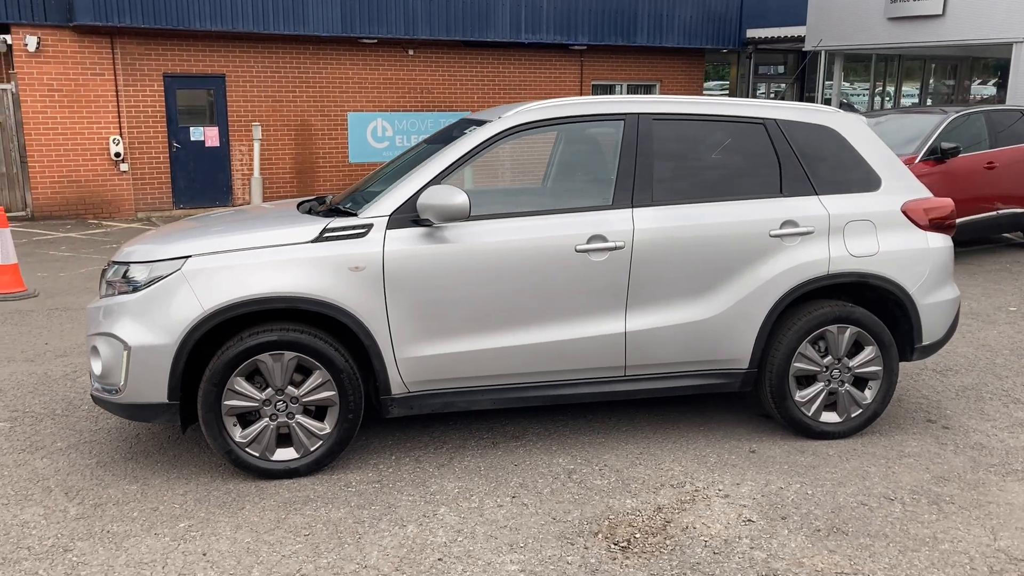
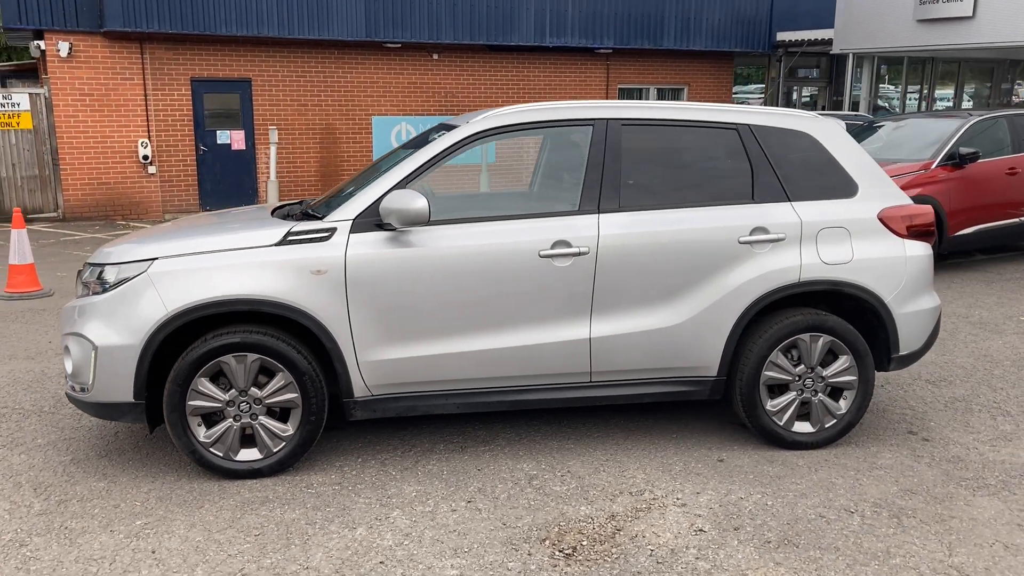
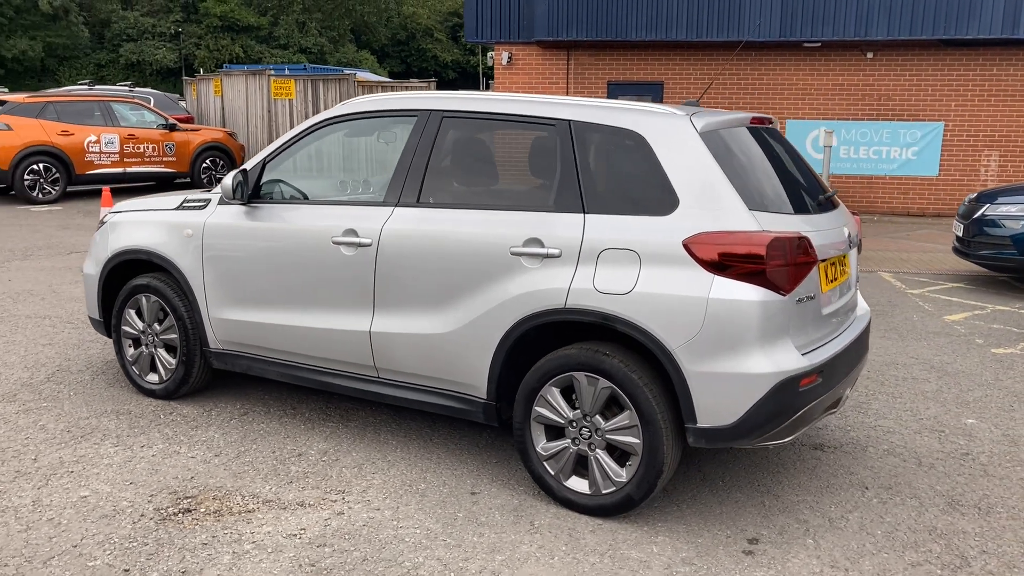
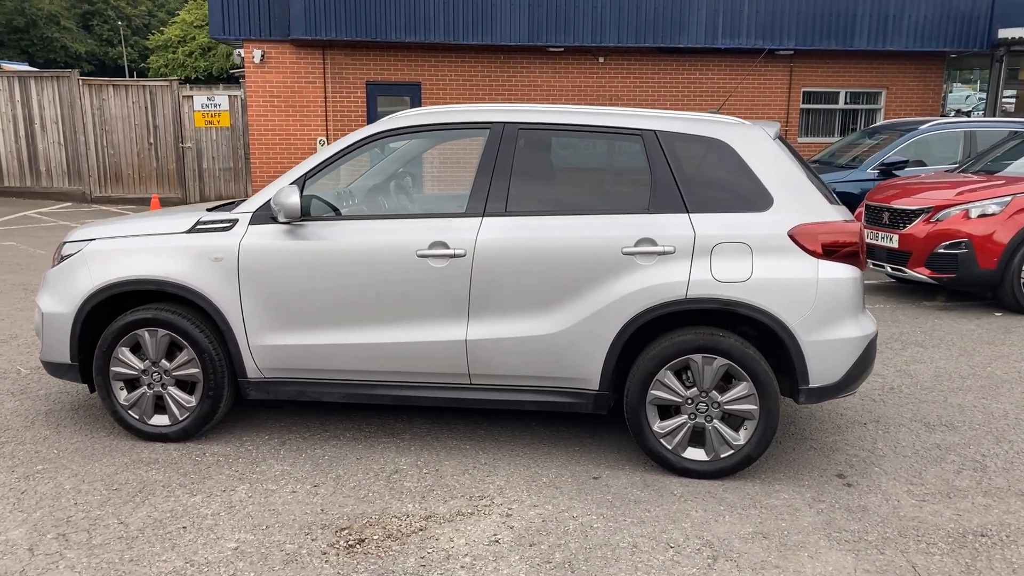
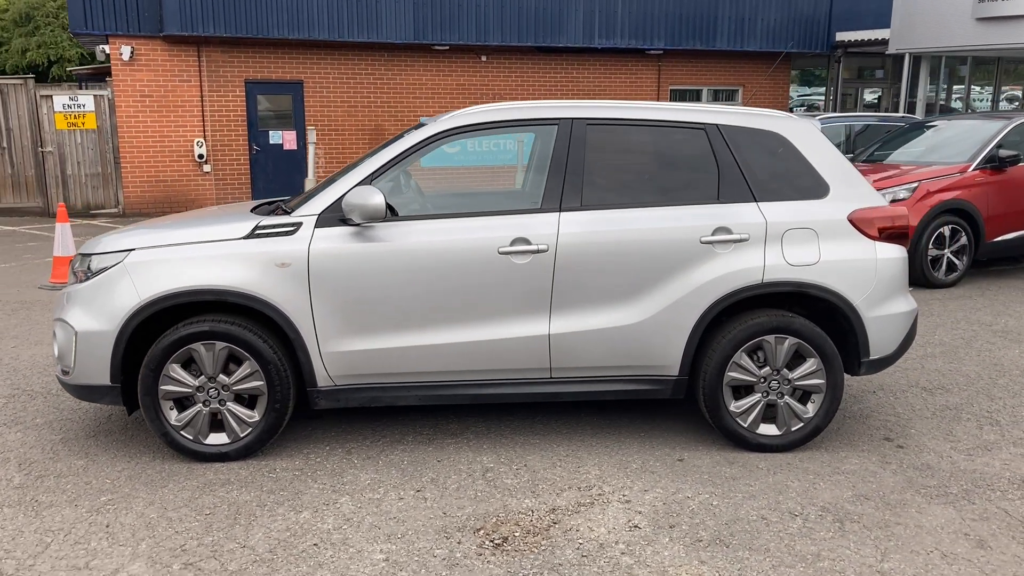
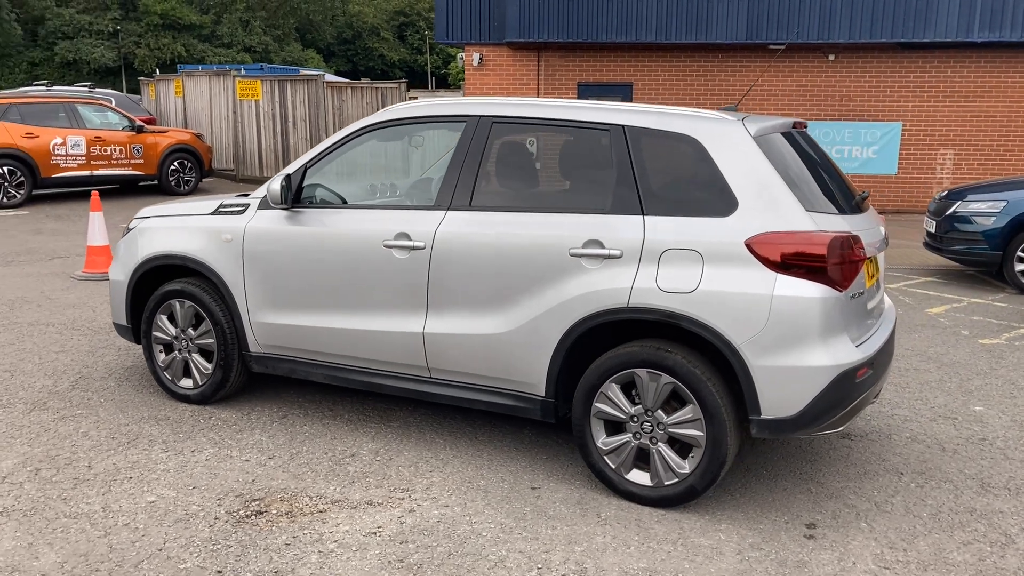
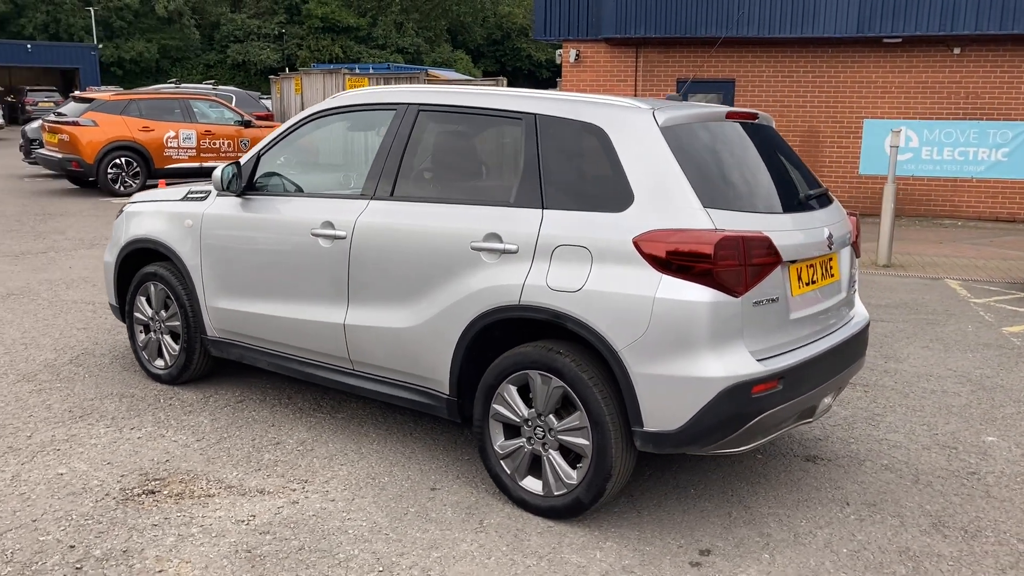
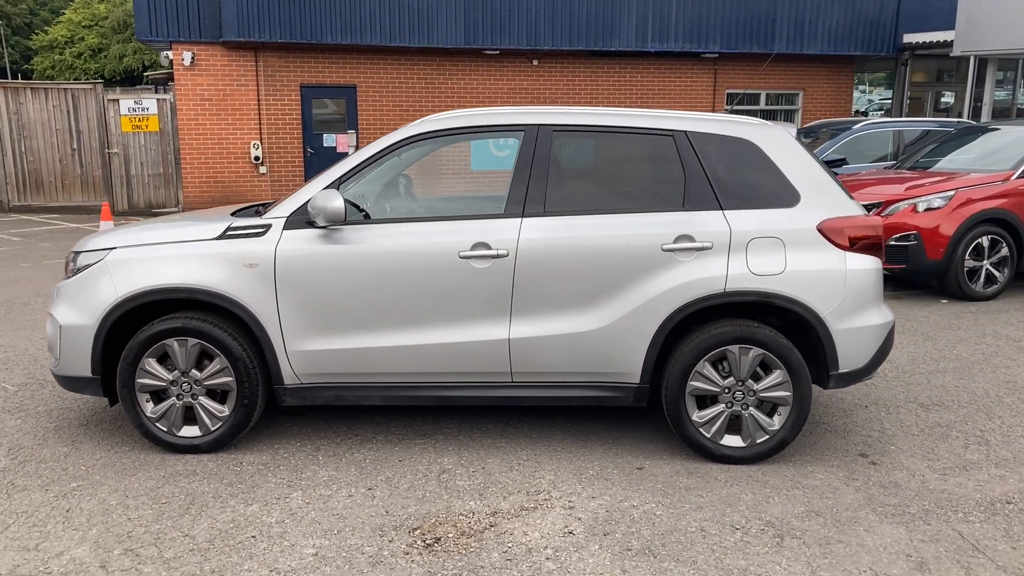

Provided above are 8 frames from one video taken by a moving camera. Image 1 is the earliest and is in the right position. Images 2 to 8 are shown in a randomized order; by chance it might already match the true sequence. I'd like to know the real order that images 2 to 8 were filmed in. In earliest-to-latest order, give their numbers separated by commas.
2, 5, 8, 4, 6, 3, 7
